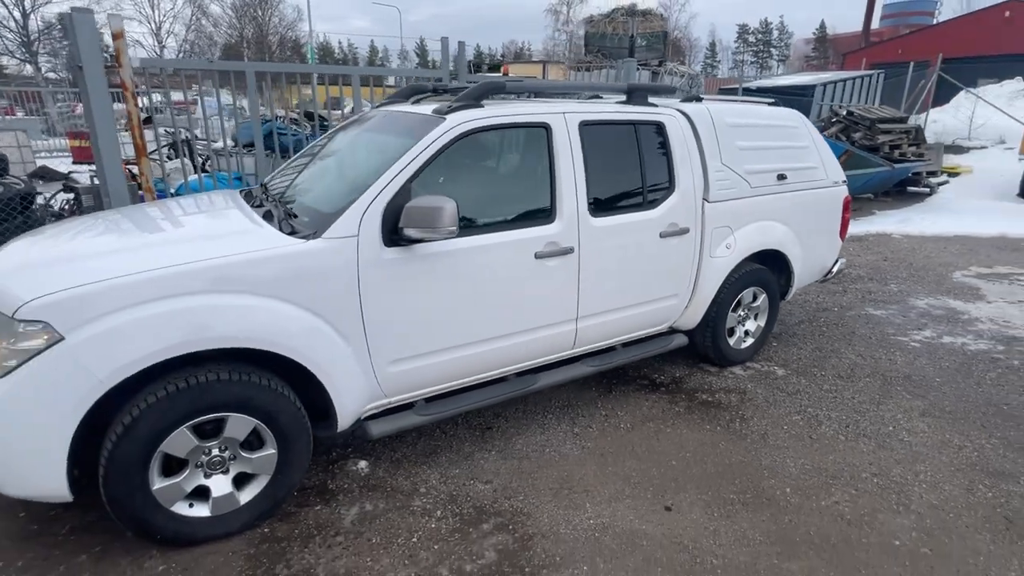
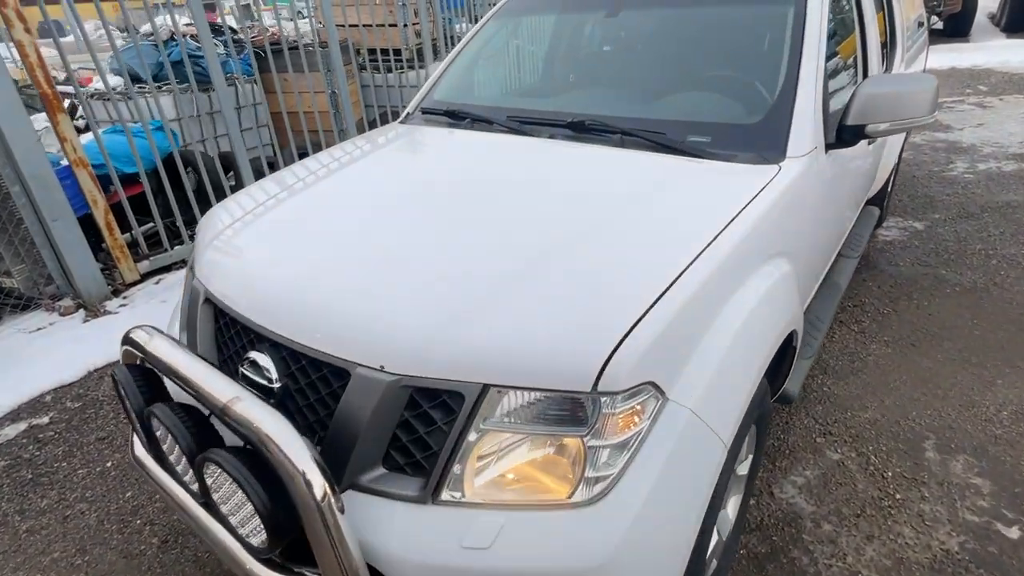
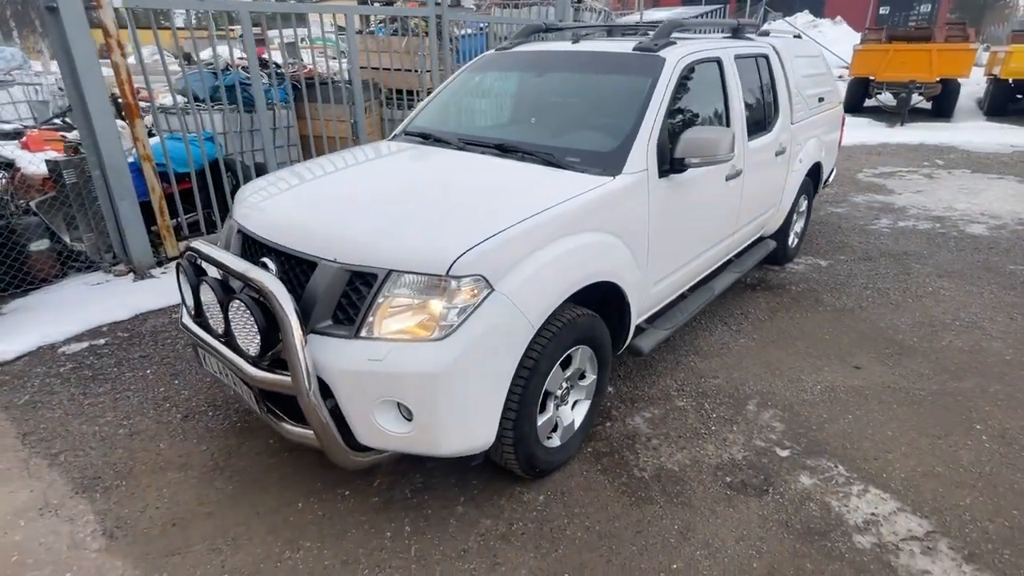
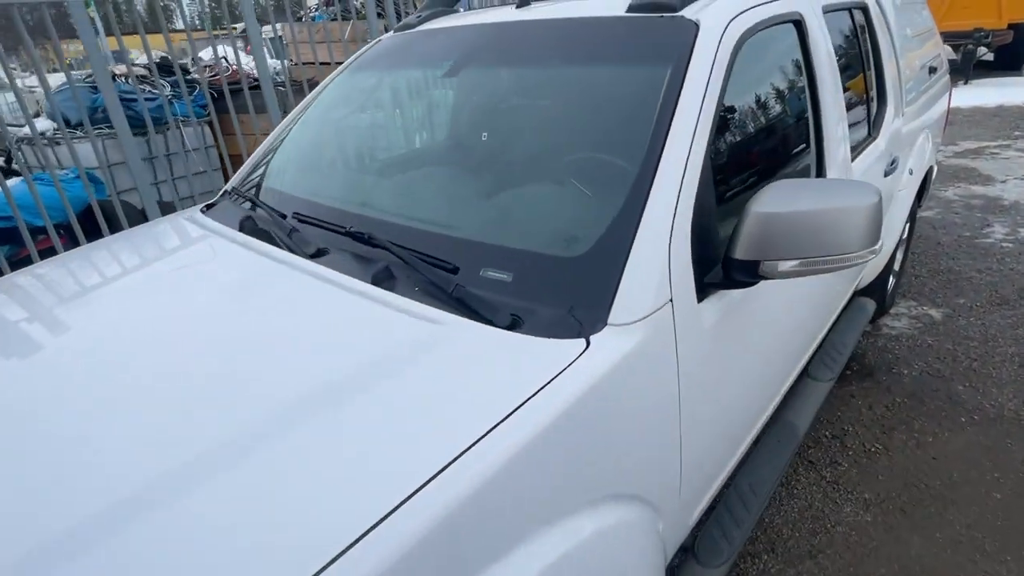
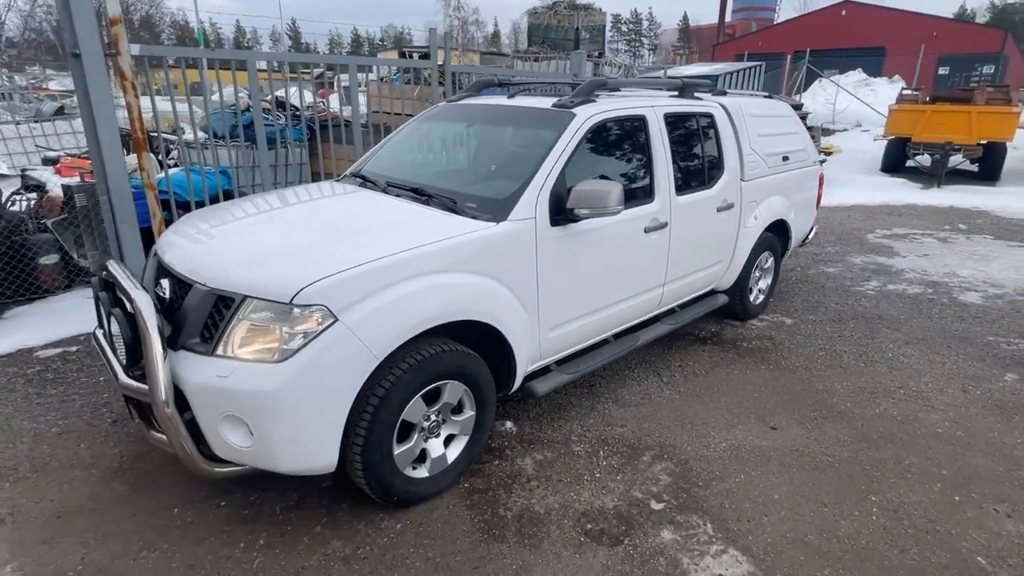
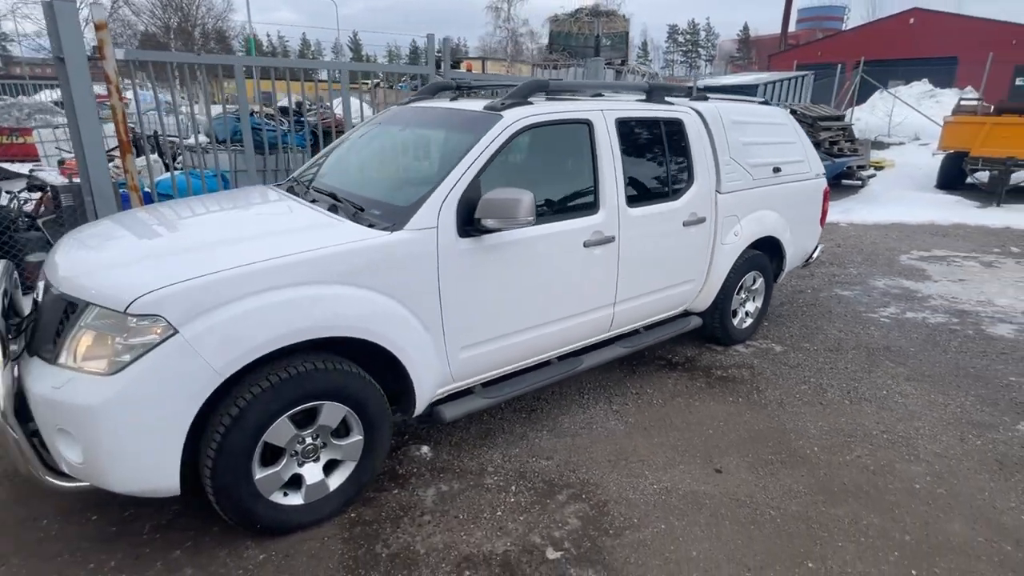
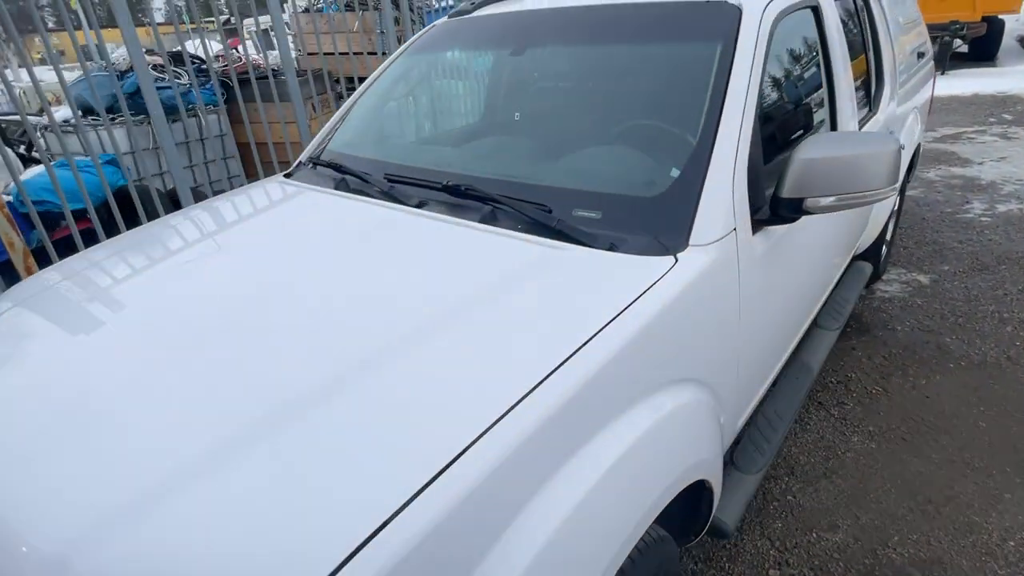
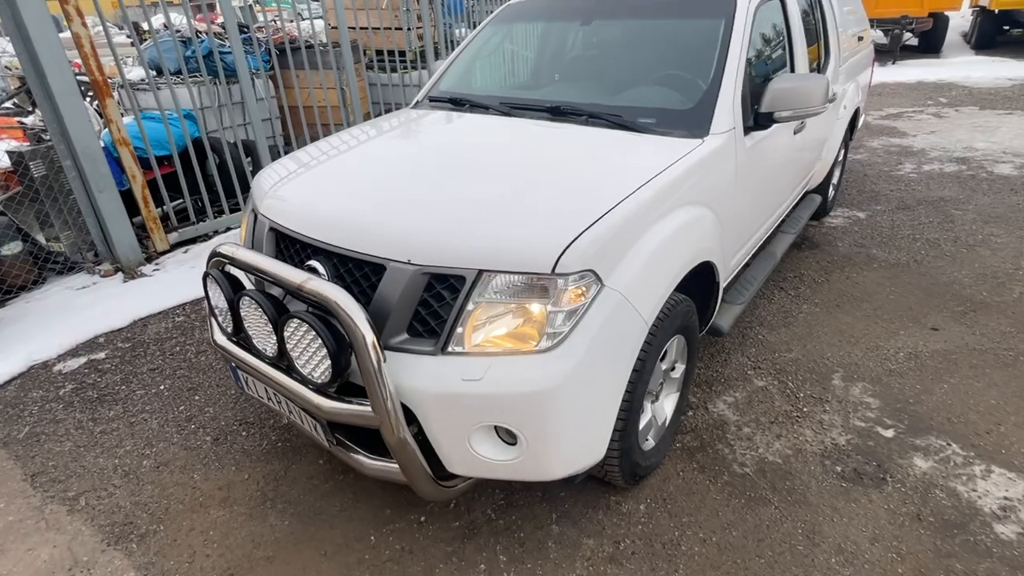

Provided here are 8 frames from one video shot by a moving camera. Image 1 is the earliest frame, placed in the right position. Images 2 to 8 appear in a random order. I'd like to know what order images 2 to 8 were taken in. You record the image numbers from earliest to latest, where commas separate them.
6, 5, 3, 8, 2, 7, 4
